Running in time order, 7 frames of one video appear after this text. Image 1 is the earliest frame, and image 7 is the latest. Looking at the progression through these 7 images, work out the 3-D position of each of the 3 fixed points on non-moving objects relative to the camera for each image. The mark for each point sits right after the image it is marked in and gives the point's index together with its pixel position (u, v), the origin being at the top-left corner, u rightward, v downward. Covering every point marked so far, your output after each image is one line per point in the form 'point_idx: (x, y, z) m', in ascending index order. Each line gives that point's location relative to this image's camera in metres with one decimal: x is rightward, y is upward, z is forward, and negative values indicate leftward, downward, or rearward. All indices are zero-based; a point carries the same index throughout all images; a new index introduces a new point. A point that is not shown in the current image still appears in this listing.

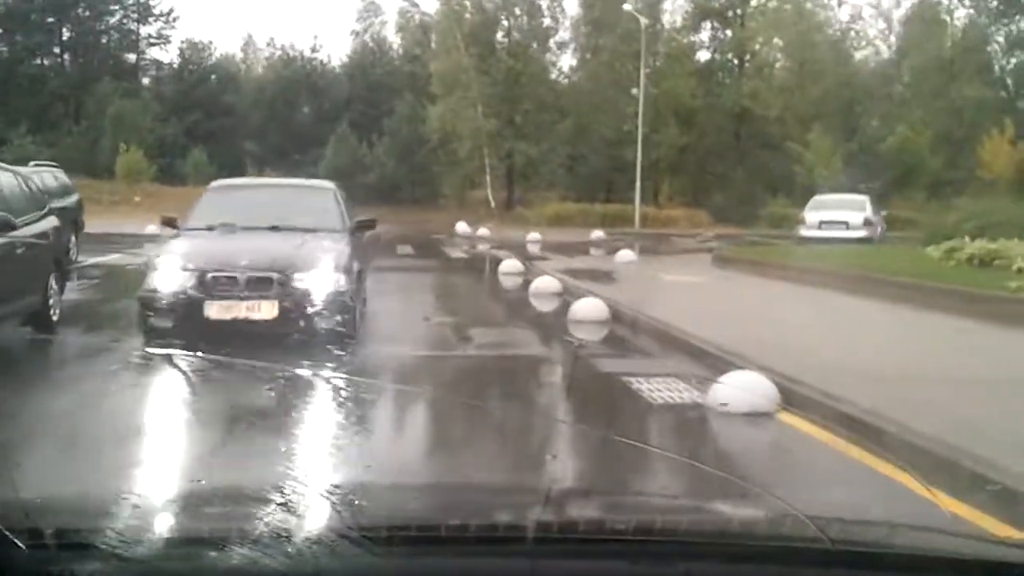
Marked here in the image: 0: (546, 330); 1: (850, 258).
0: (+0.3, -0.4, +9.7) m
1: (+4.8, +0.4, +15.5) m
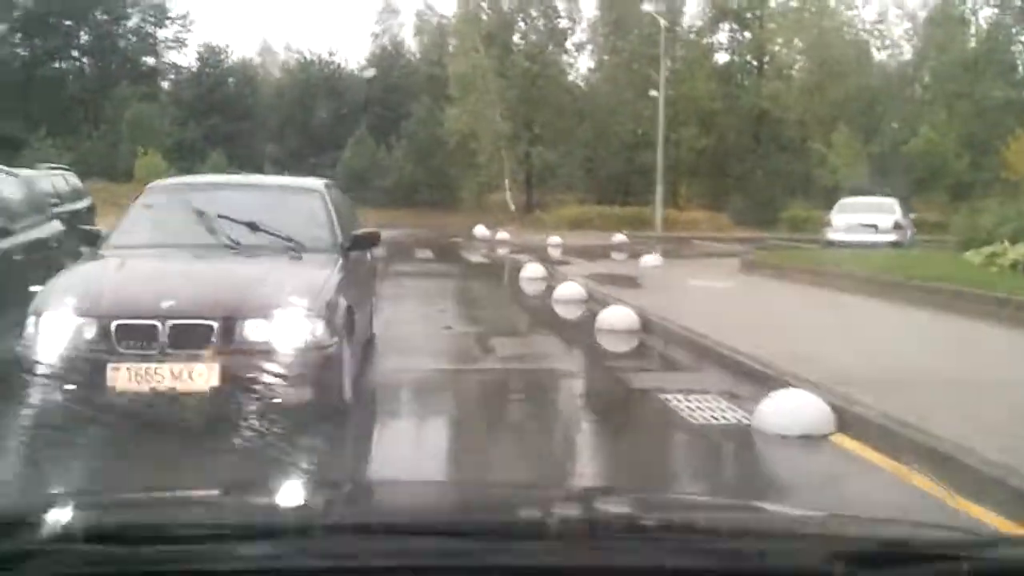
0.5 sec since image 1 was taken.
0: (+0.5, -0.5, +9.4) m
1: (+5.1, +0.3, +15.2) m
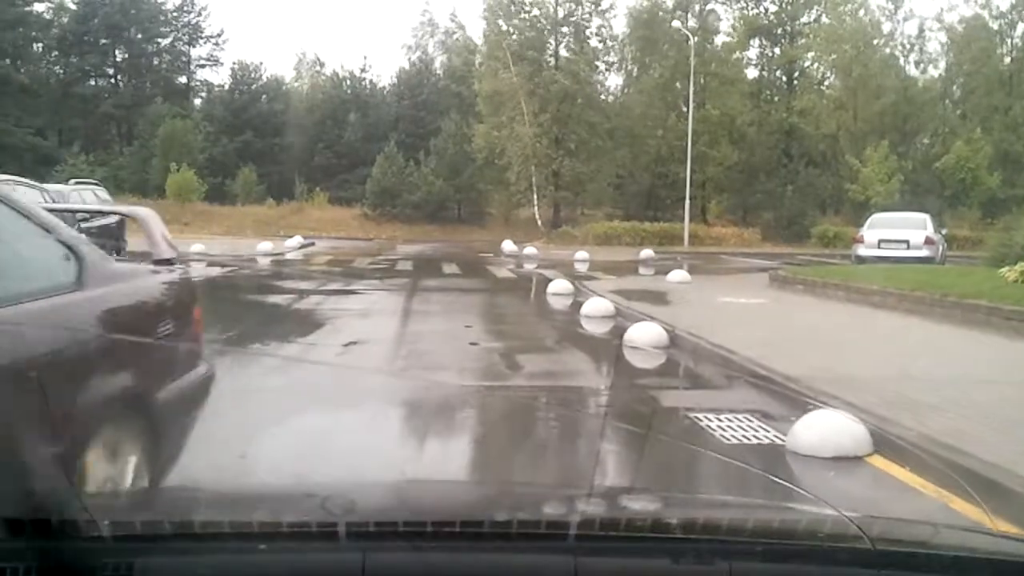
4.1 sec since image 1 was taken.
0: (+0.7, -0.6, +9.4) m
1: (+5.5, +0.1, +15.0) m
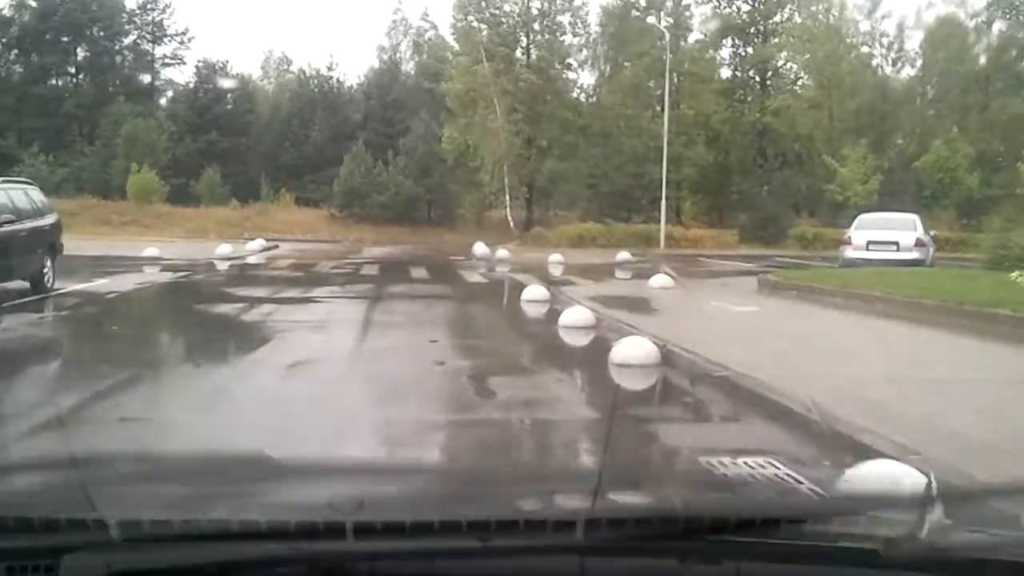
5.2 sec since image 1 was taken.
0: (+0.5, -0.7, +8.7) m
1: (+5.1, +0.1, +14.4) m
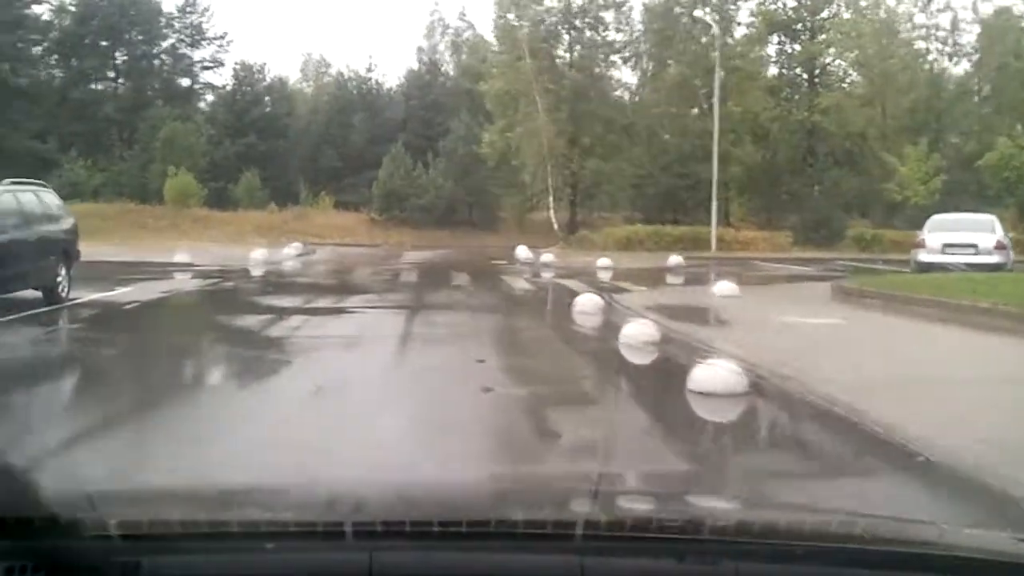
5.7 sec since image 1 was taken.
0: (+0.9, -0.7, +7.8) m
1: (+5.7, 0.0, +13.4) m
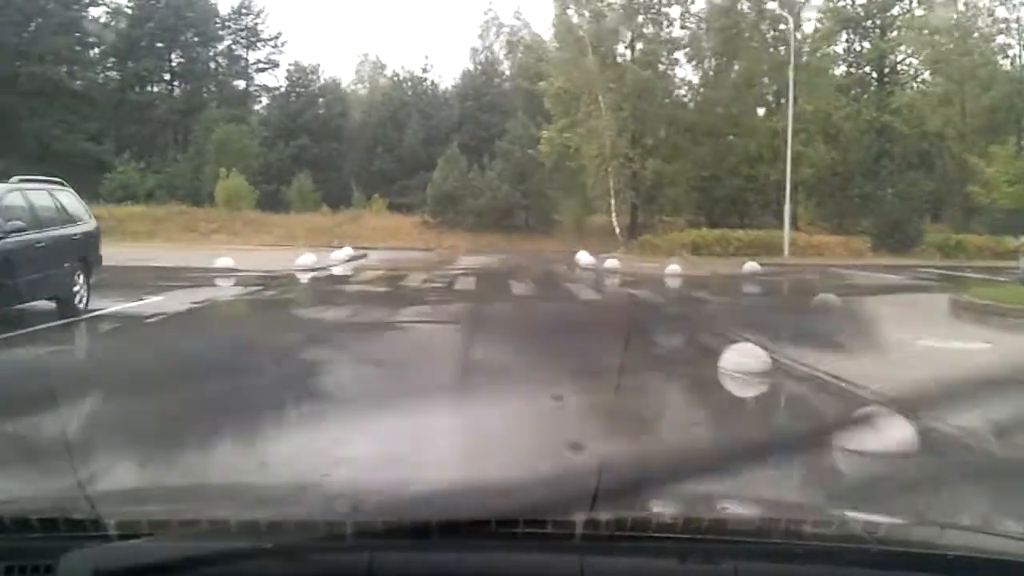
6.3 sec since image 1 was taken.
0: (+1.3, -0.8, +6.7) m
1: (+6.4, -0.1, +12.1) m
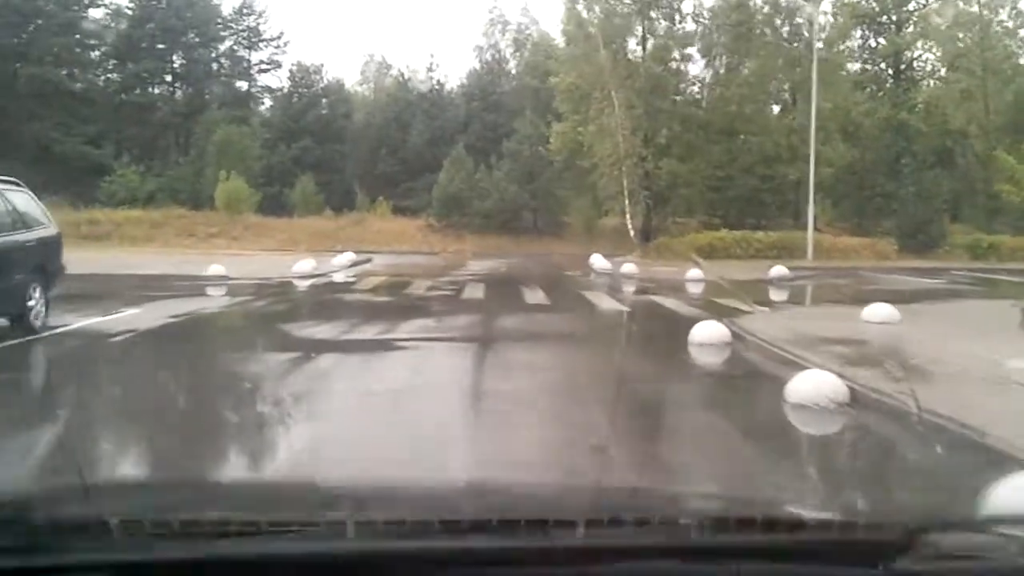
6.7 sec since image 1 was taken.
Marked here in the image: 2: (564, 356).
0: (+1.4, -0.9, +5.8) m
1: (+6.5, -0.2, +11.1) m
2: (+0.3, -0.6, +8.8) m
